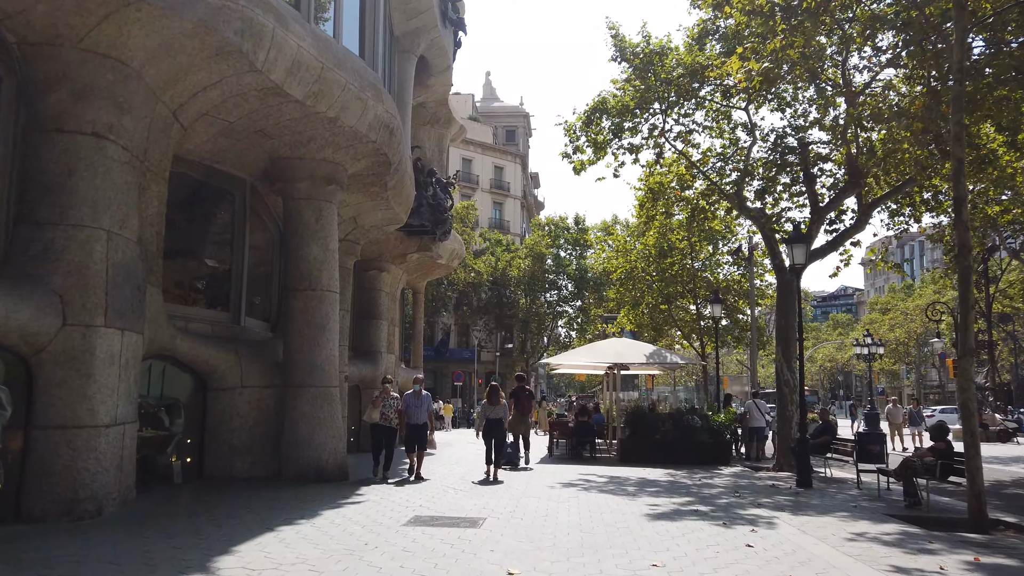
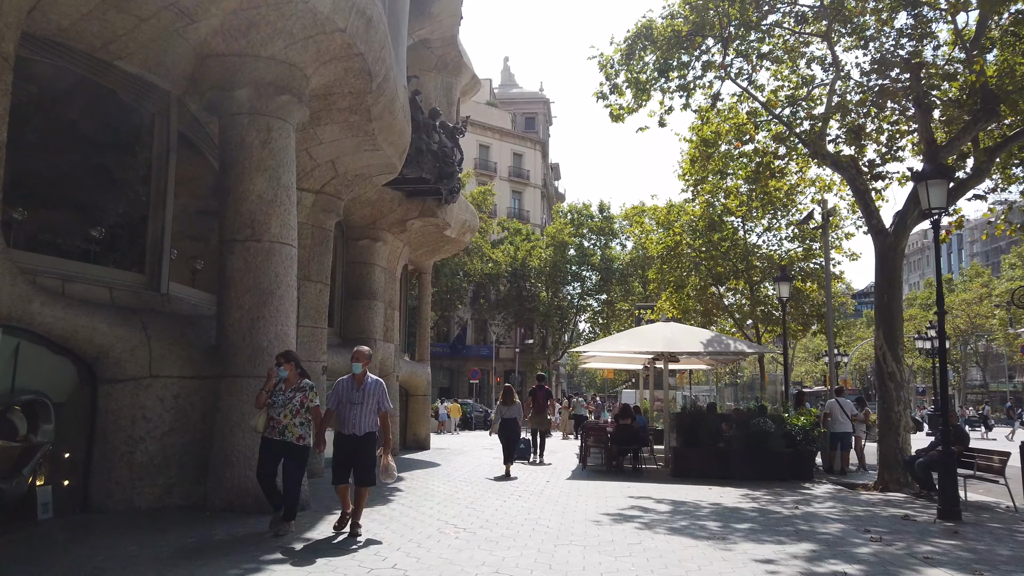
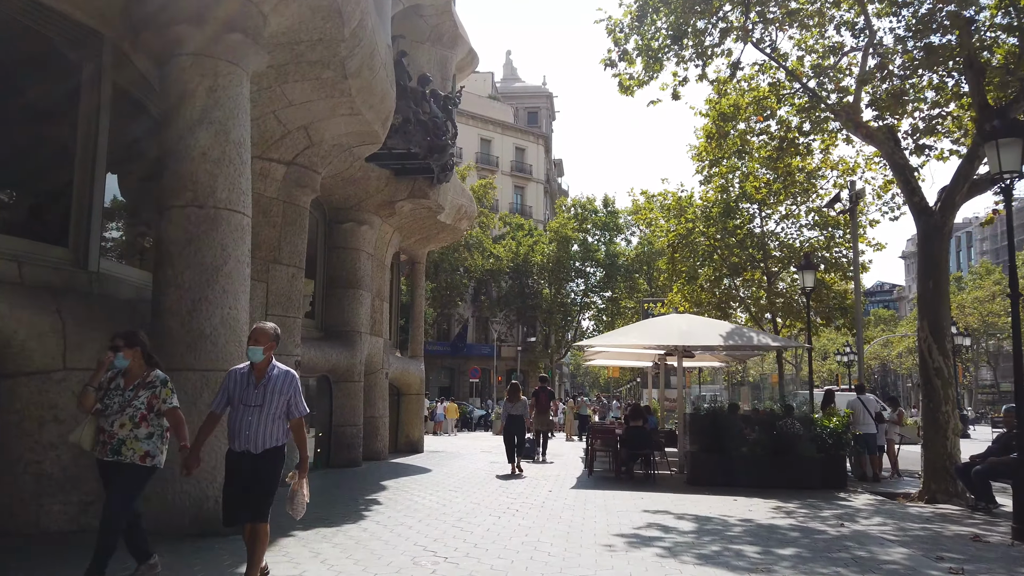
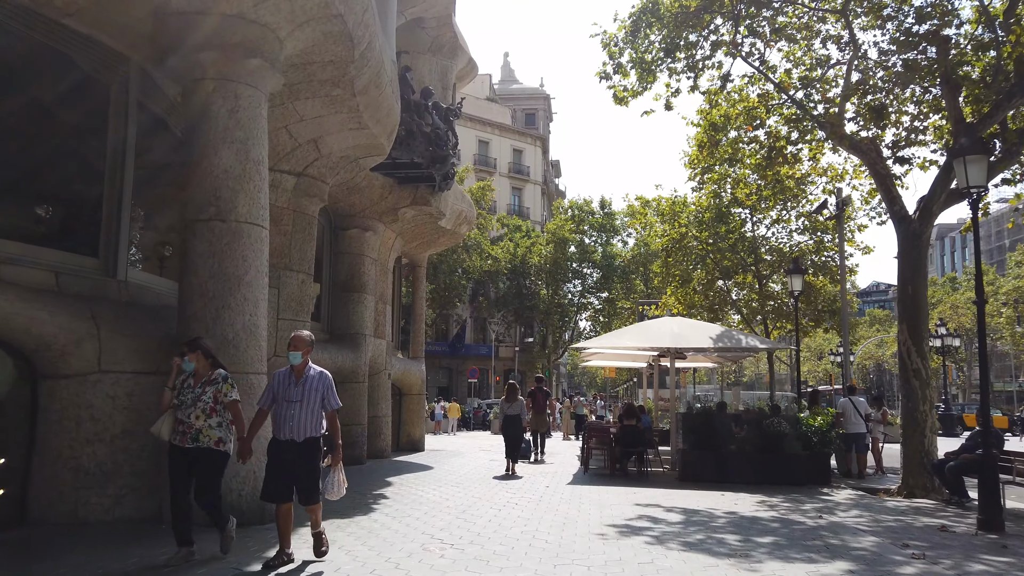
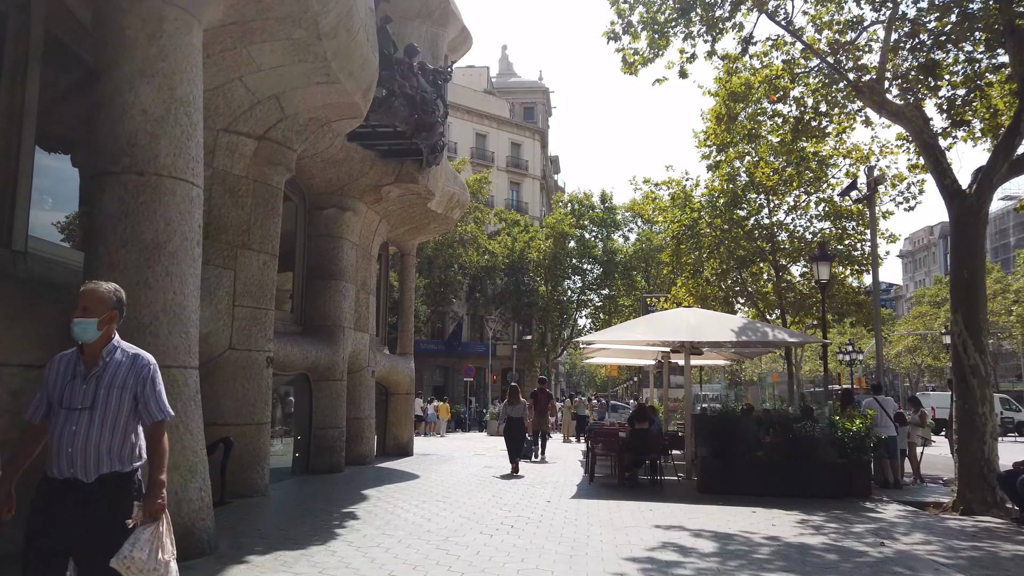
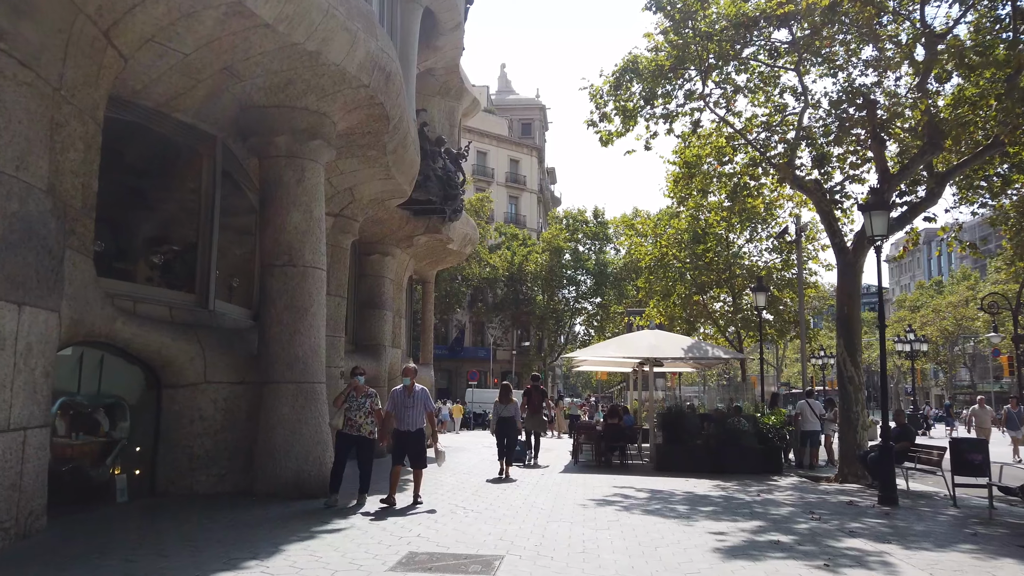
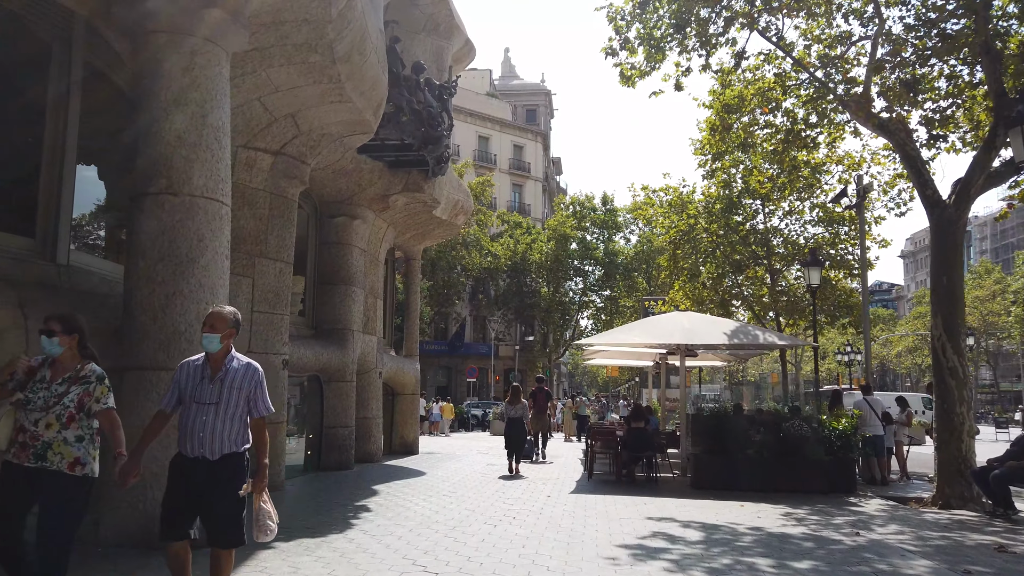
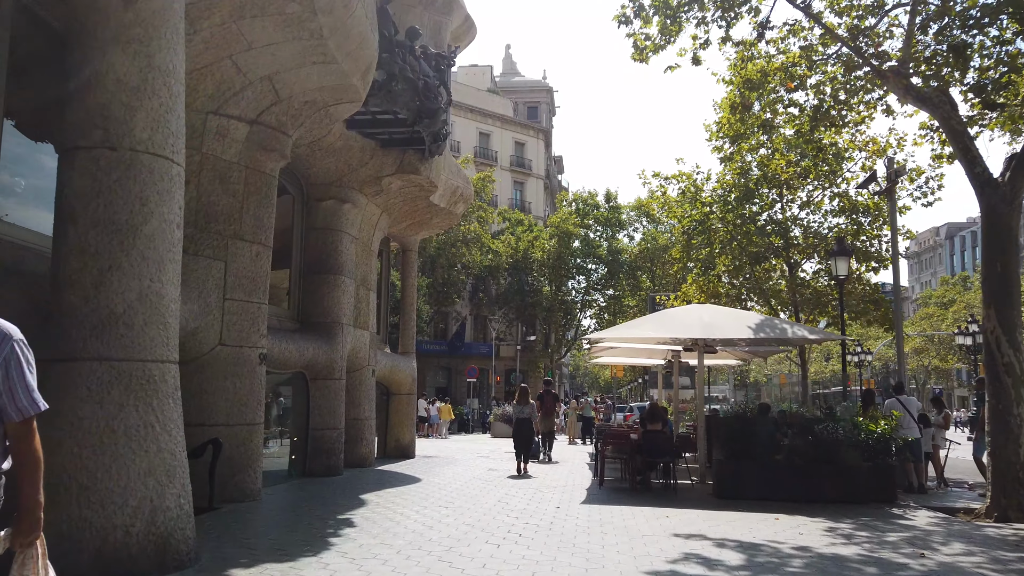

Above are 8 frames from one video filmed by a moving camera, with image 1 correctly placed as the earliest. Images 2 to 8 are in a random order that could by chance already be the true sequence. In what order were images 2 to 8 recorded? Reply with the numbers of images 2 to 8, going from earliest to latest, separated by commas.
6, 2, 4, 3, 7, 5, 8
